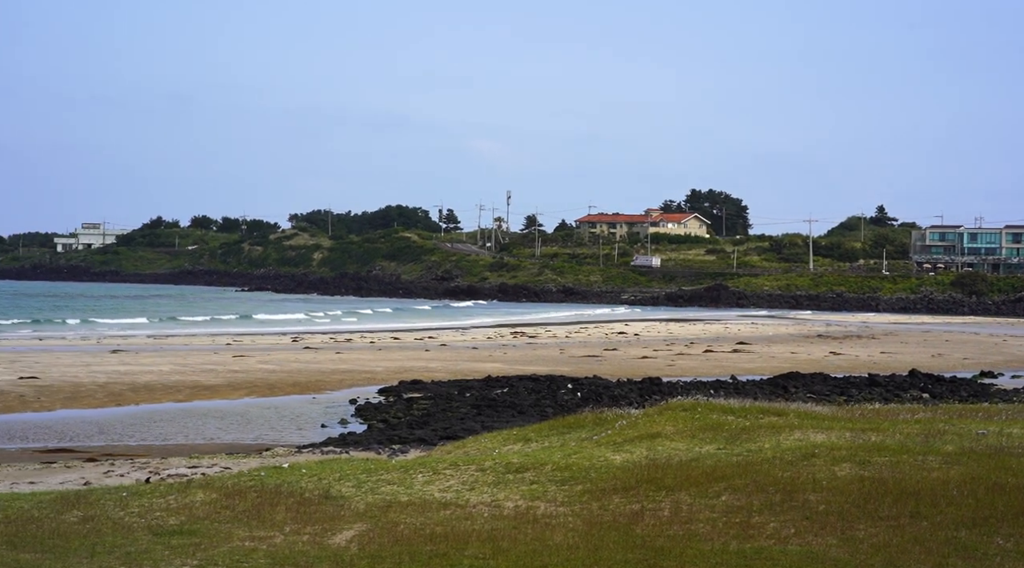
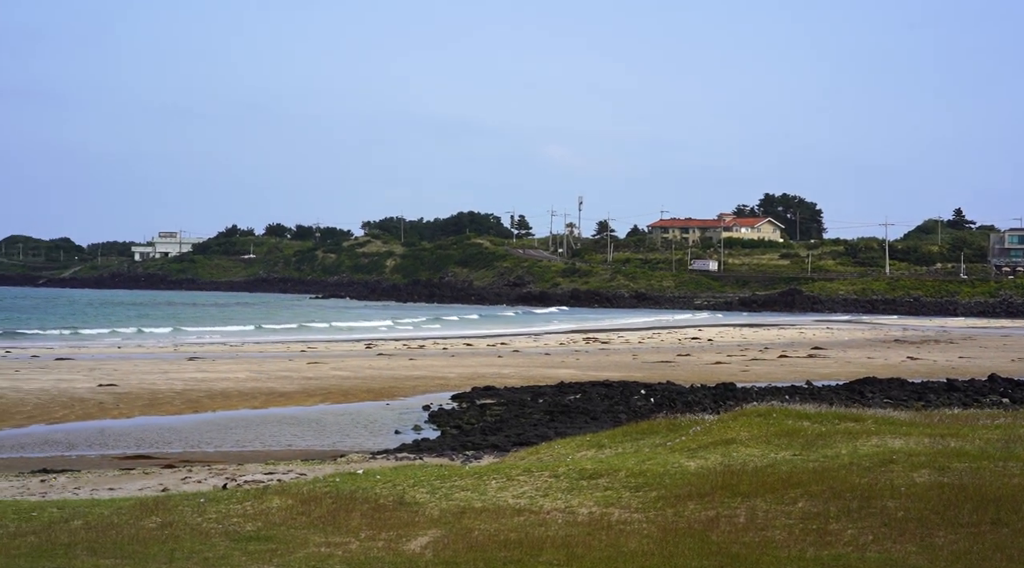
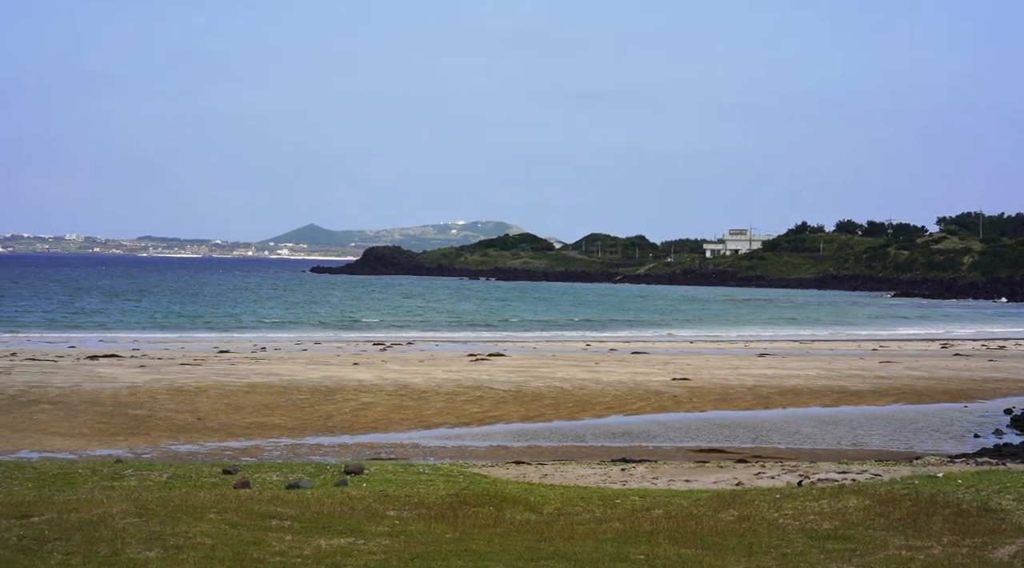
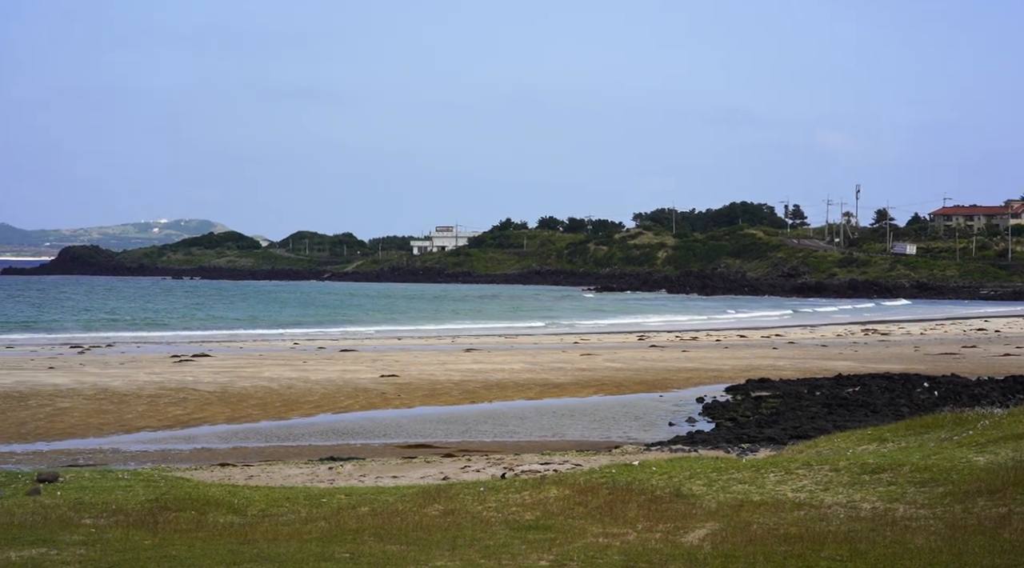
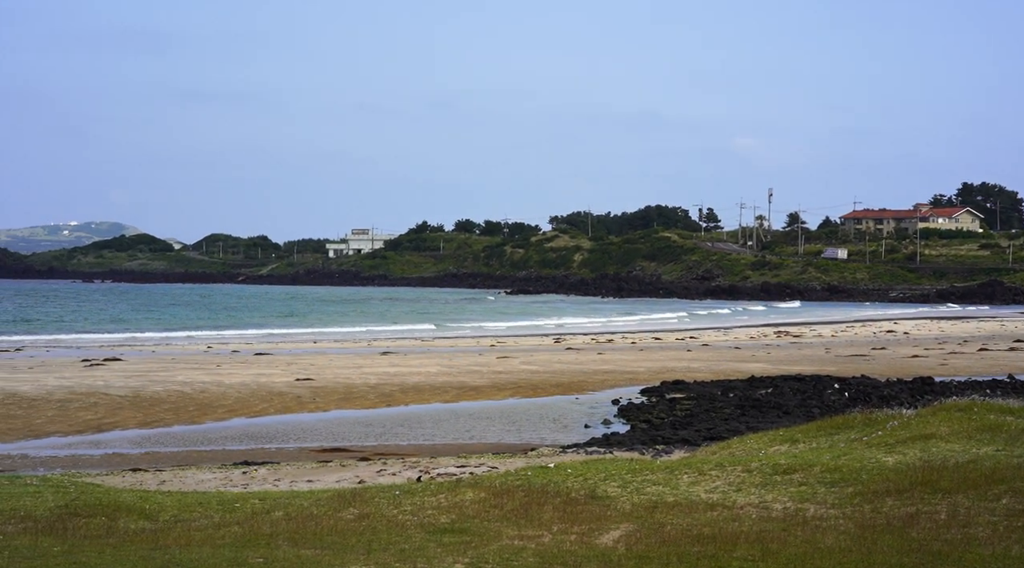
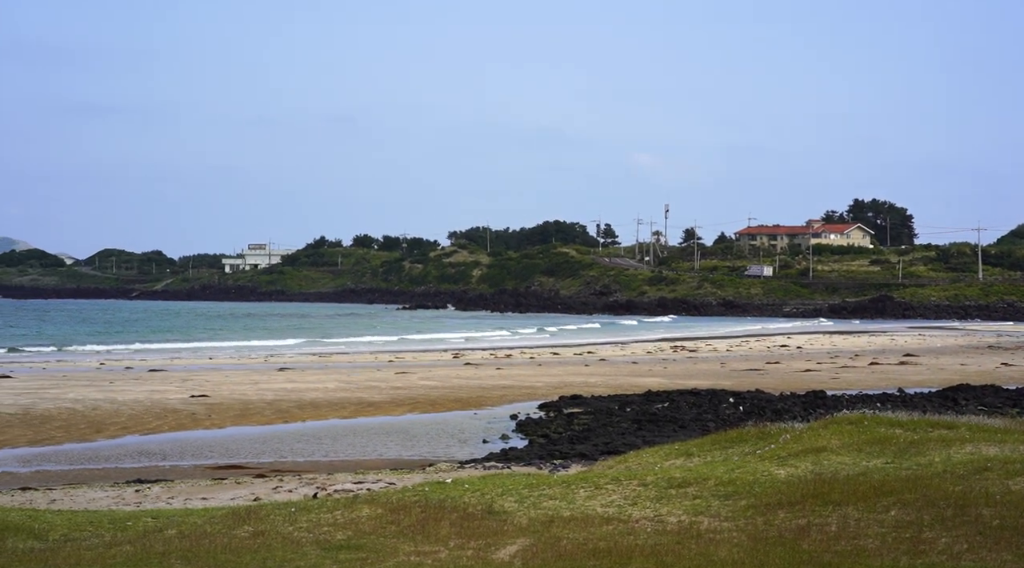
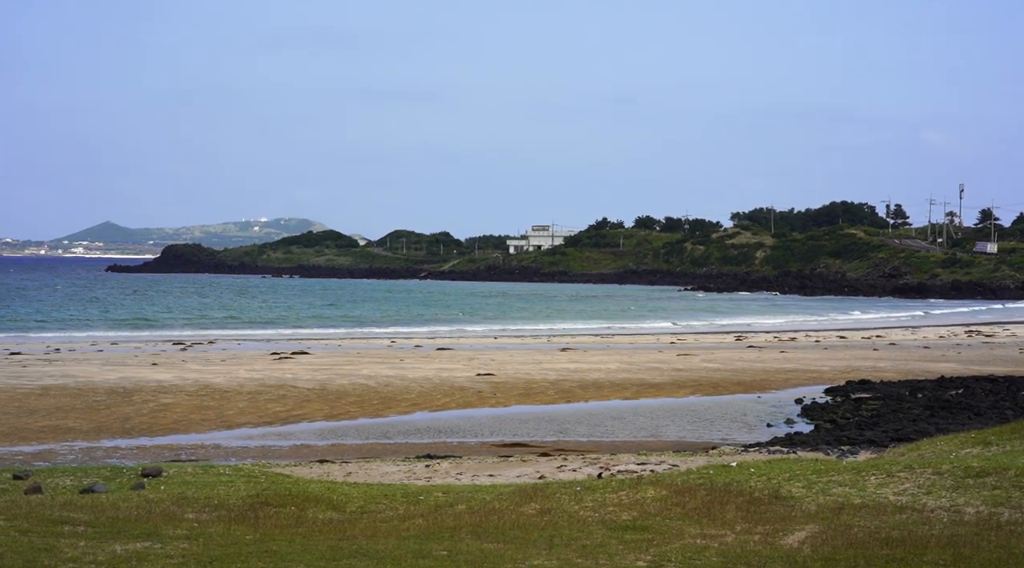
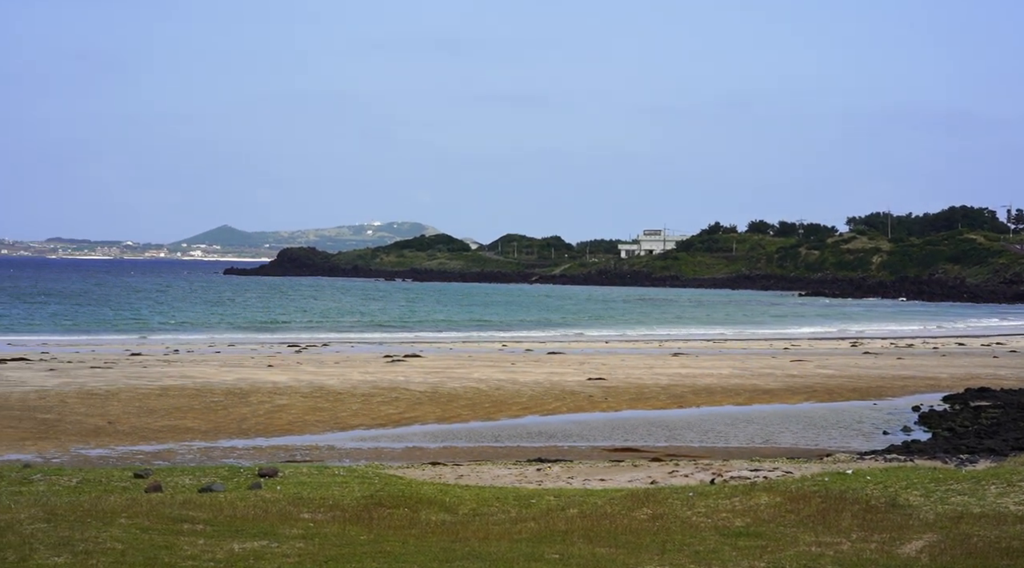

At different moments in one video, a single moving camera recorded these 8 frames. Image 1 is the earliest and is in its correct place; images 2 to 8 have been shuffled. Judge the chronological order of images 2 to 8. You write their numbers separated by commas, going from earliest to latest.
2, 6, 5, 4, 7, 8, 3
